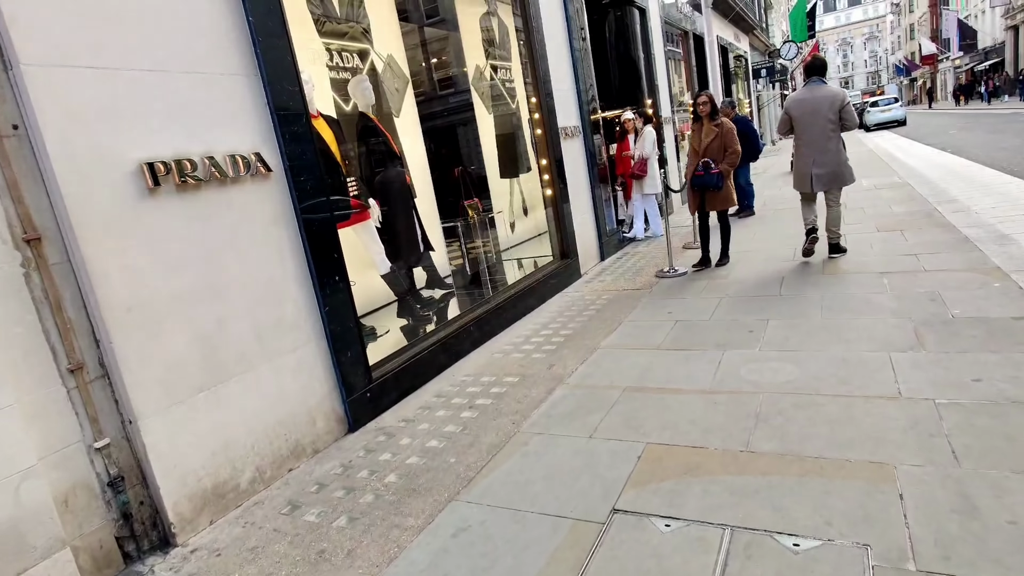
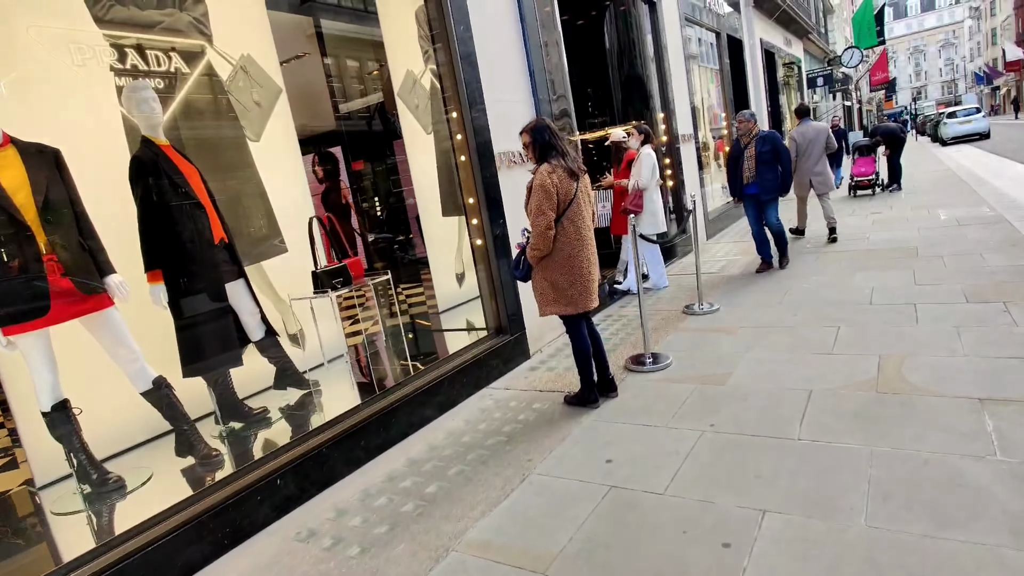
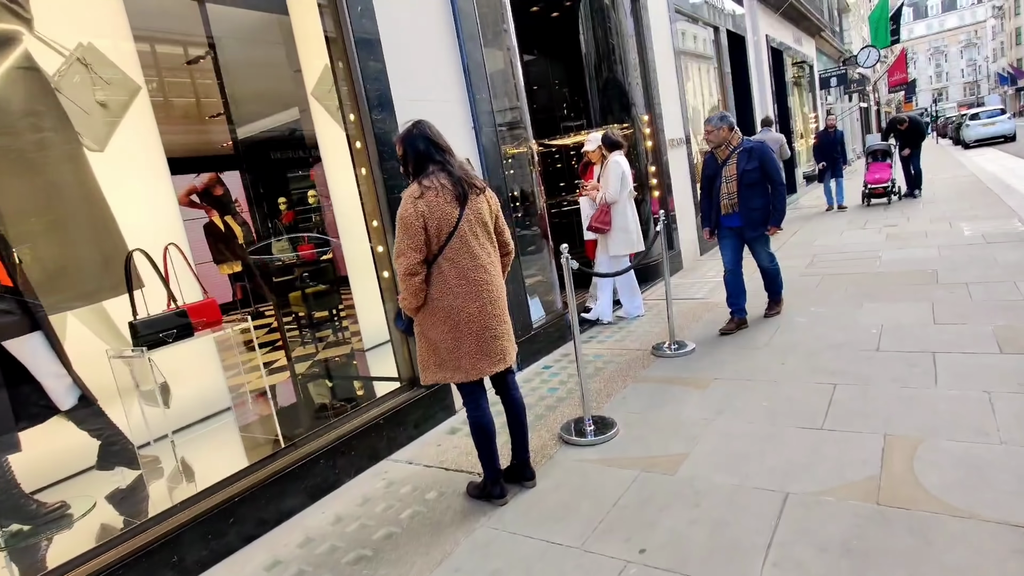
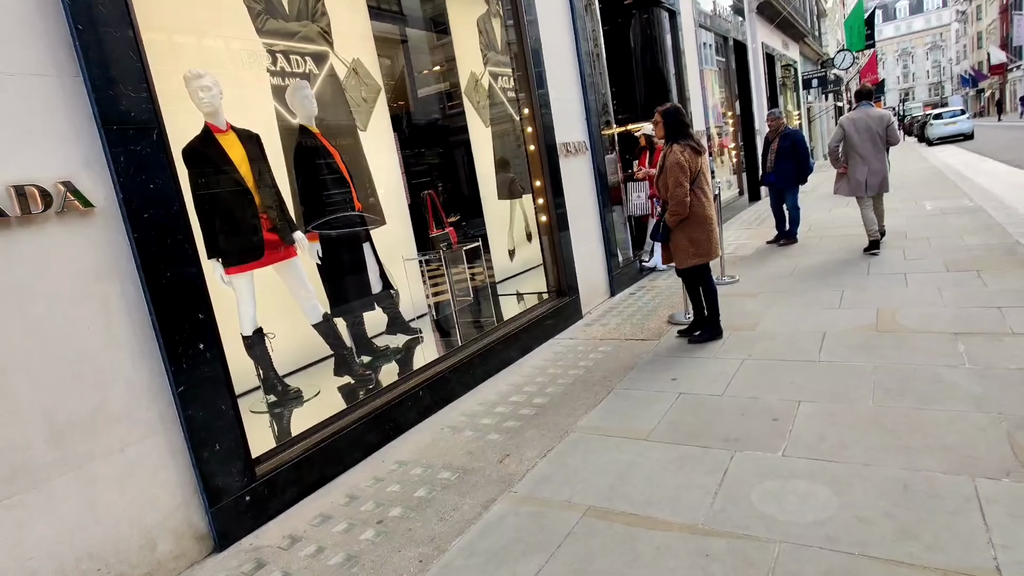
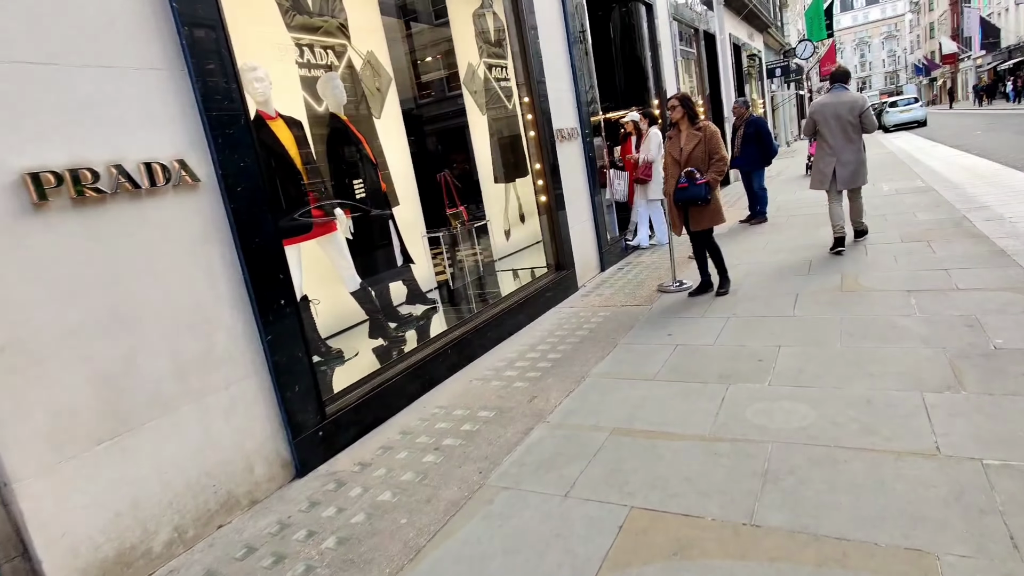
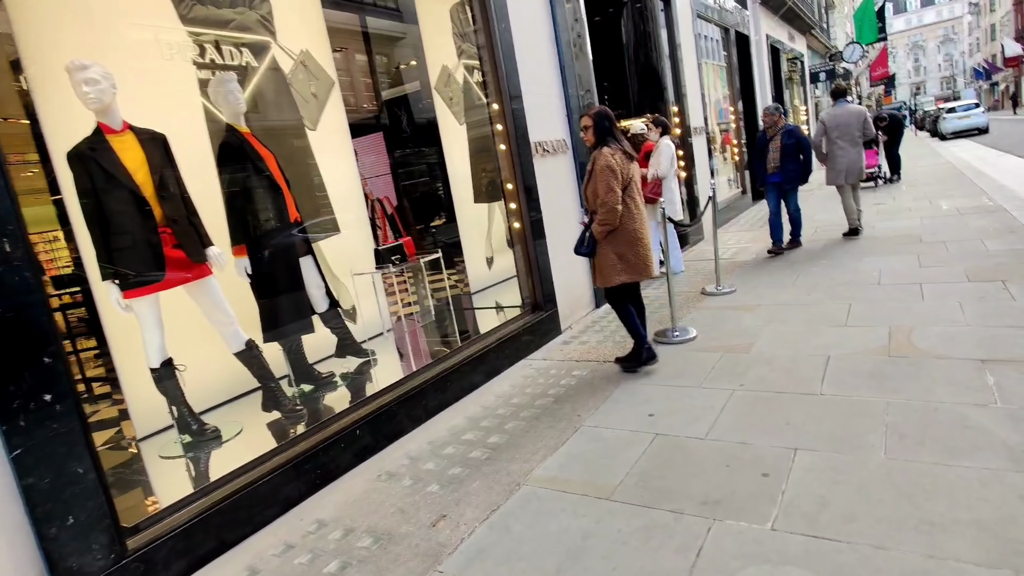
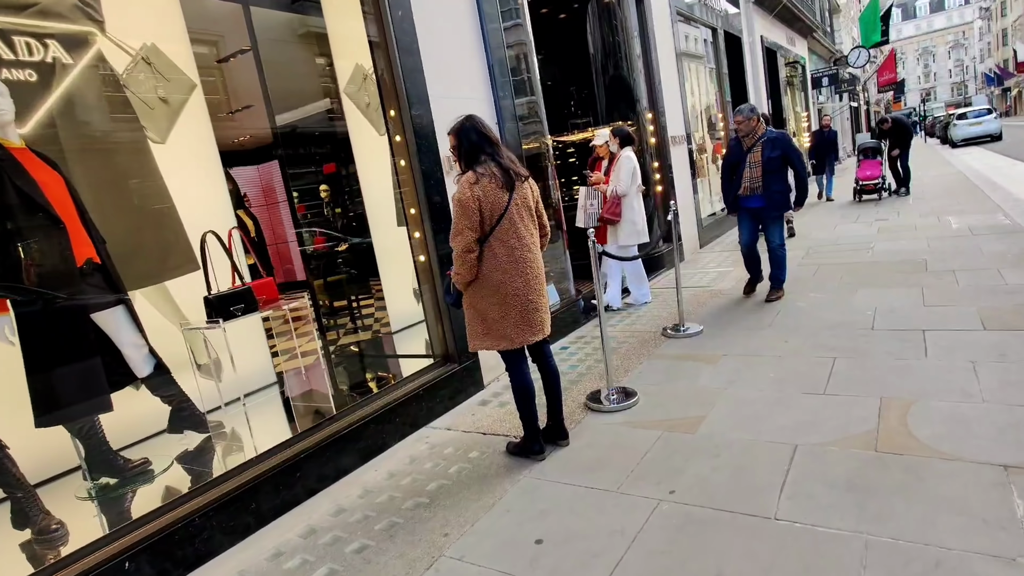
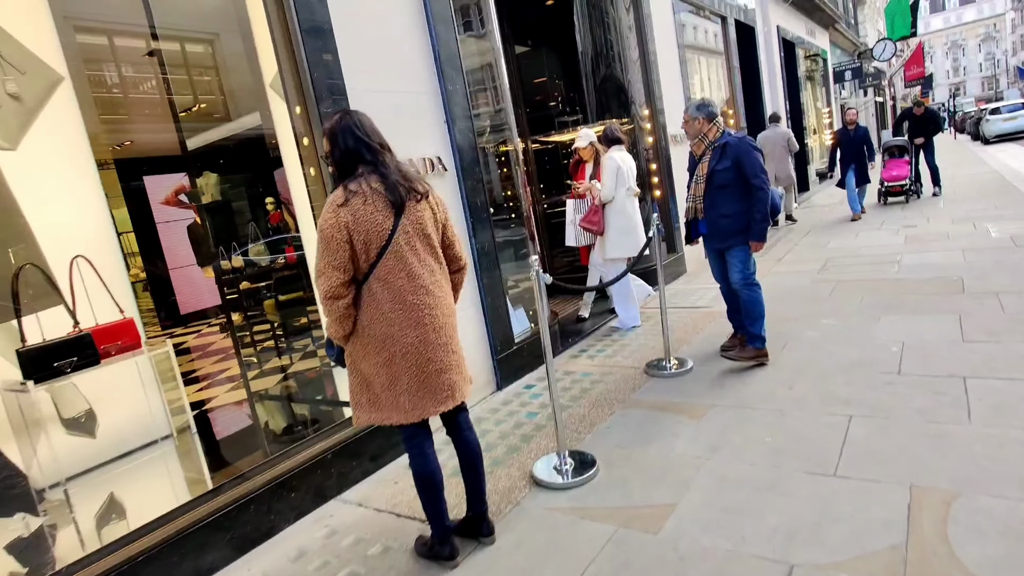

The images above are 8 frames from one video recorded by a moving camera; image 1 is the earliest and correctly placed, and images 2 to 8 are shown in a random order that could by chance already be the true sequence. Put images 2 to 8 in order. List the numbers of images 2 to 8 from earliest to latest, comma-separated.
5, 4, 6, 2, 7, 3, 8
